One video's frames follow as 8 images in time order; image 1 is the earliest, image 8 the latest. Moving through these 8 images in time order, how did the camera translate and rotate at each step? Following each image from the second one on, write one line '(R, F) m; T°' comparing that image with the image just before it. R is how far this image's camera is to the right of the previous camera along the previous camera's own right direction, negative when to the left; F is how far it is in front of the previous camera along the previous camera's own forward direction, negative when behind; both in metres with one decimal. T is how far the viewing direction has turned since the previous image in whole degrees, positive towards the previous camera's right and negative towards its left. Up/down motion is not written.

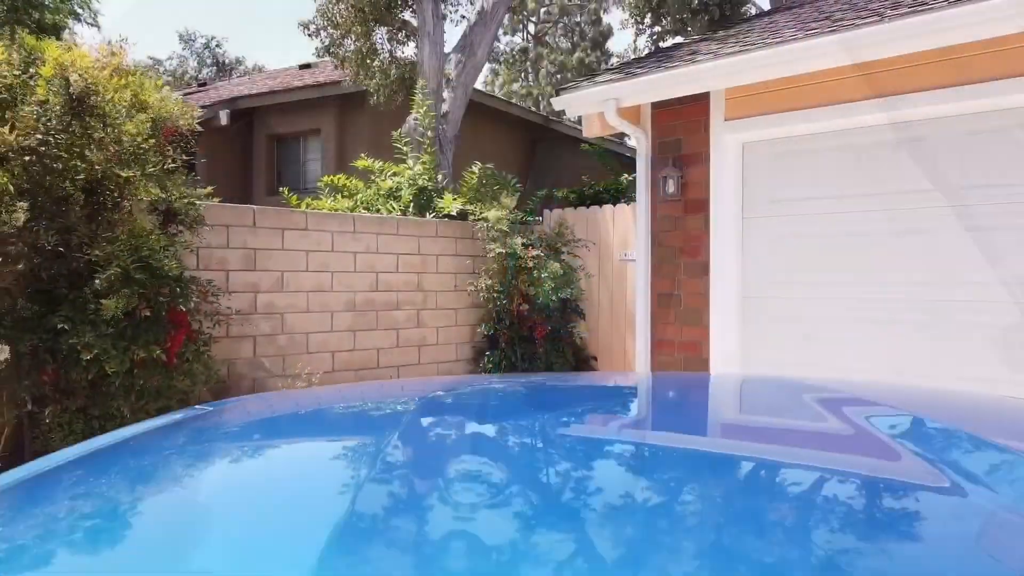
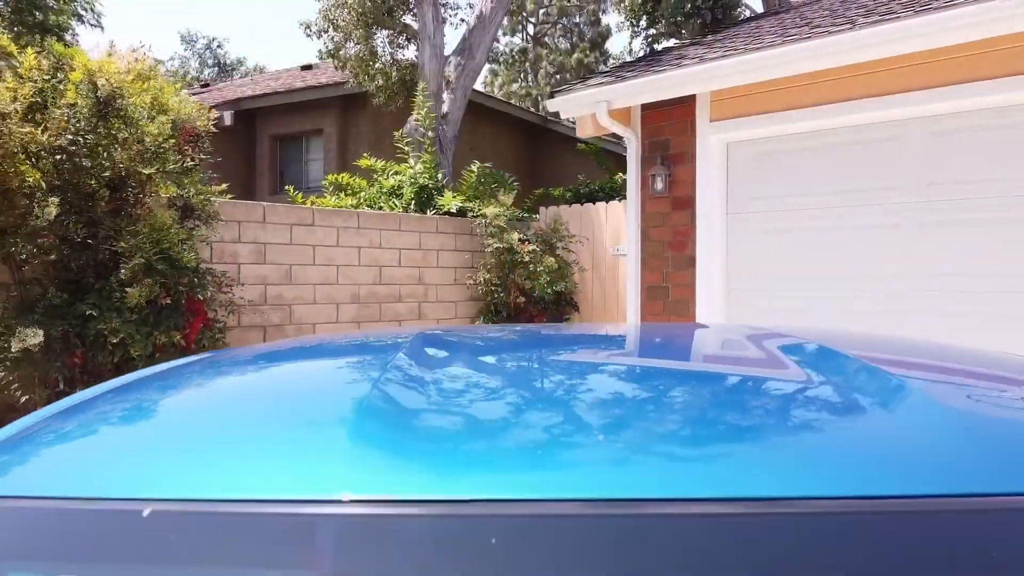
(0.0, -0.3) m; 0°
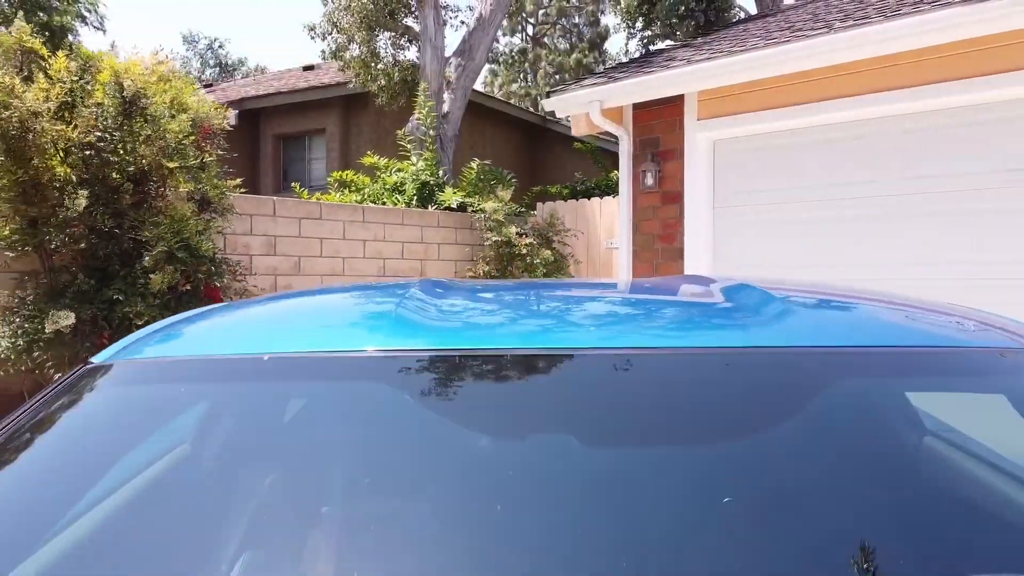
(0.0, -0.3) m; 0°
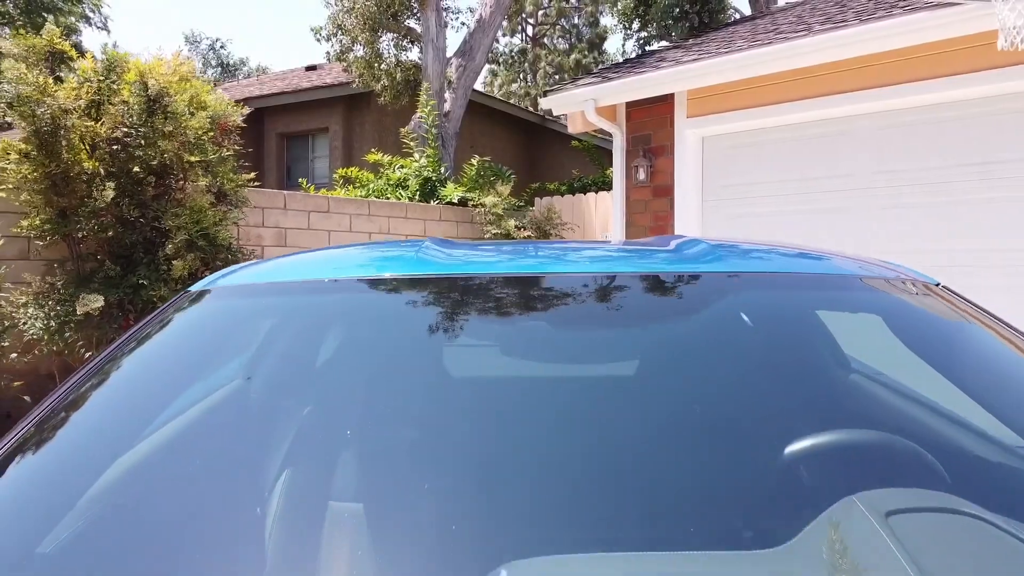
(0.0, -0.3) m; 0°
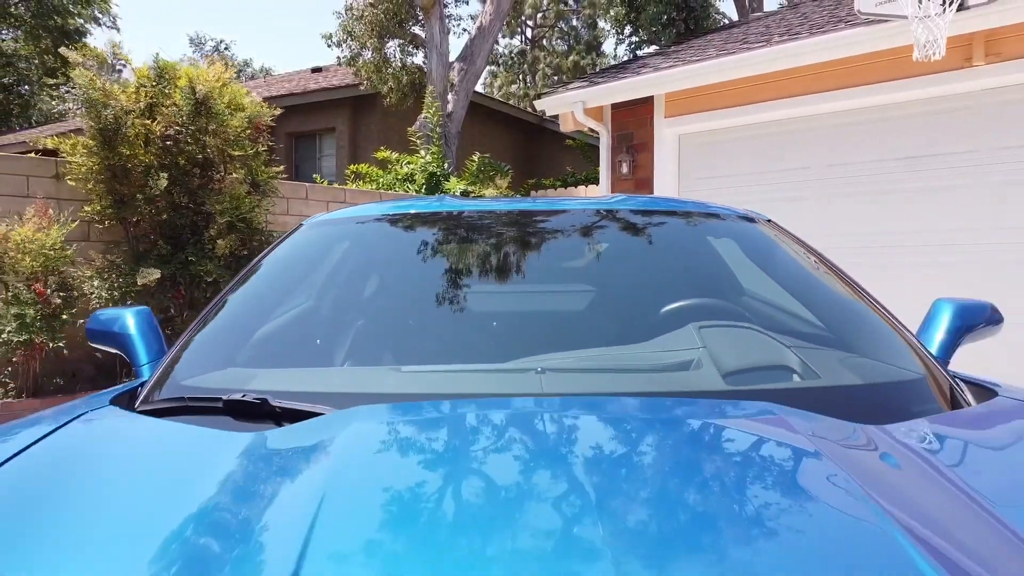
(0.0, -0.8) m; 0°
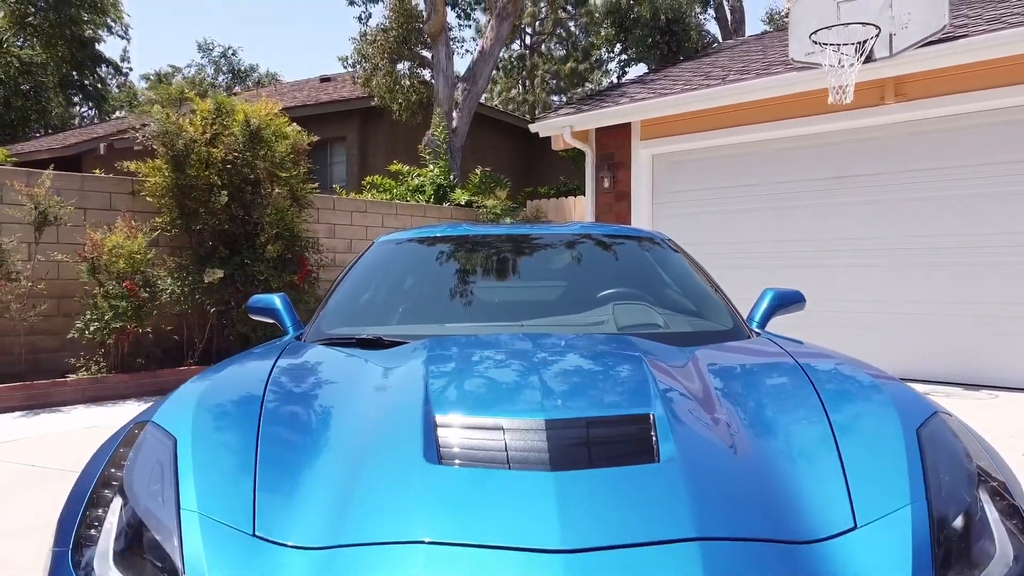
(0.0, -1.2) m; 0°
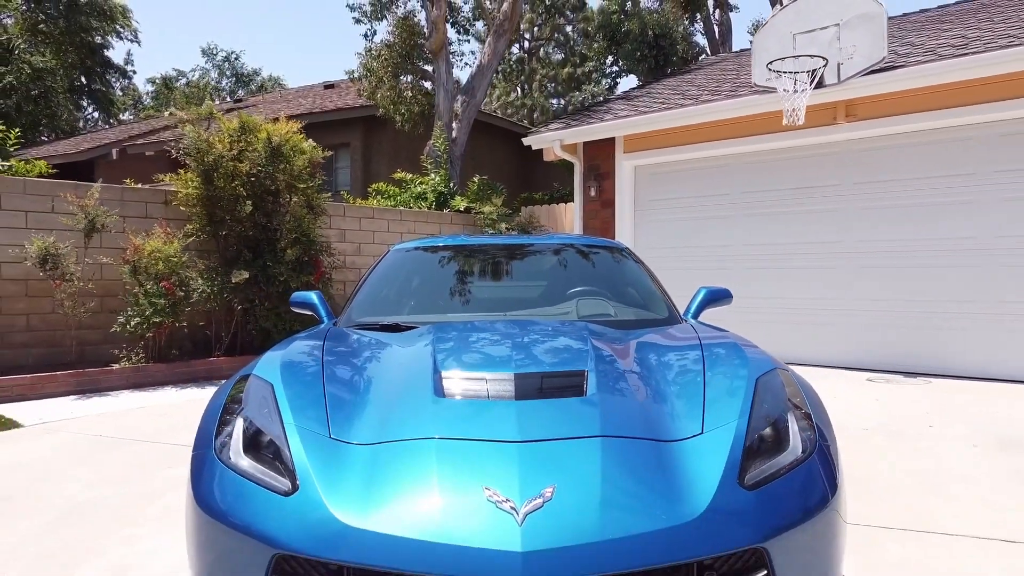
(+0.1, -0.8) m; 0°
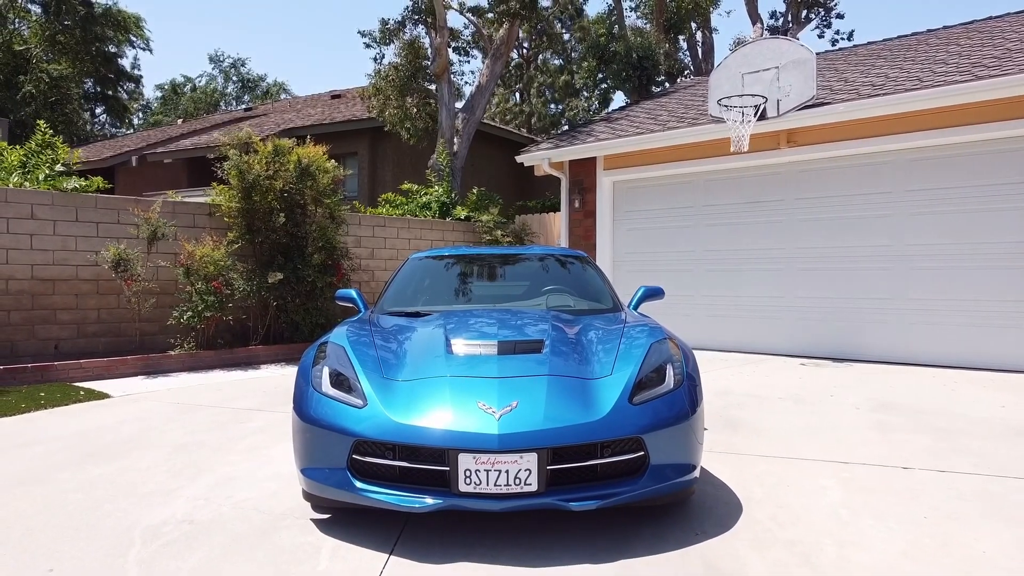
(+0.1, -1.3) m; 0°
